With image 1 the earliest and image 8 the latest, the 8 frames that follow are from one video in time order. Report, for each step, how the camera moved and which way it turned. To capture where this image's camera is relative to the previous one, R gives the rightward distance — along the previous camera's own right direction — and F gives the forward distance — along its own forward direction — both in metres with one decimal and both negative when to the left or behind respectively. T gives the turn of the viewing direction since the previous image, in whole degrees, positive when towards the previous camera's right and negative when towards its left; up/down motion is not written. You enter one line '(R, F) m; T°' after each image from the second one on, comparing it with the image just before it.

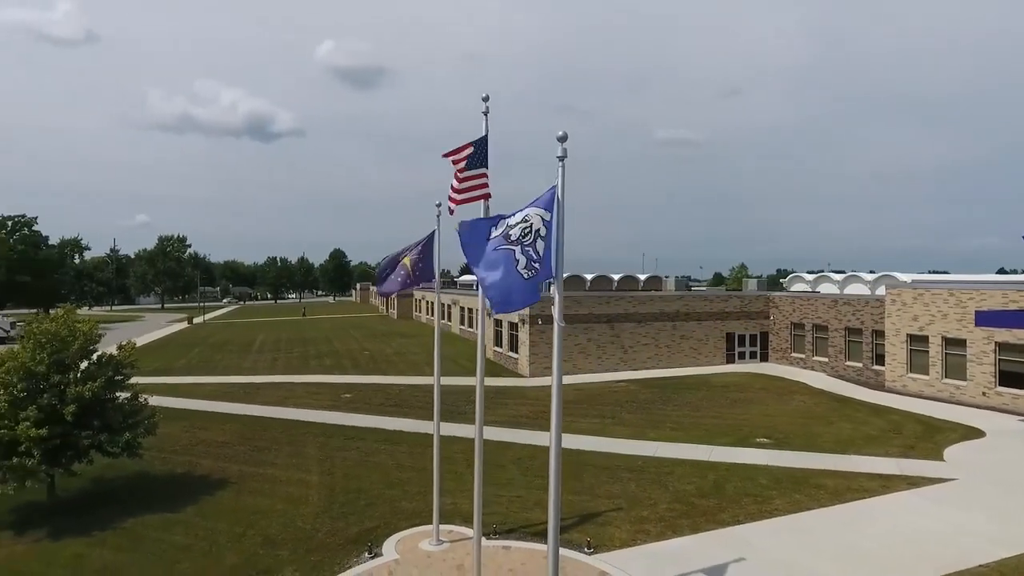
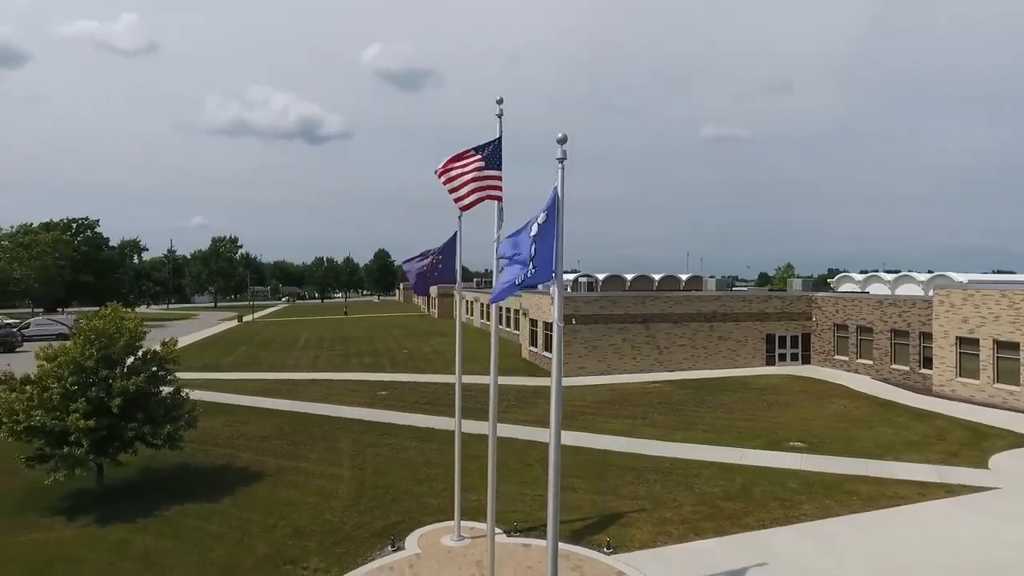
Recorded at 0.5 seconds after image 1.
(+0.4, -0.1) m; -4°
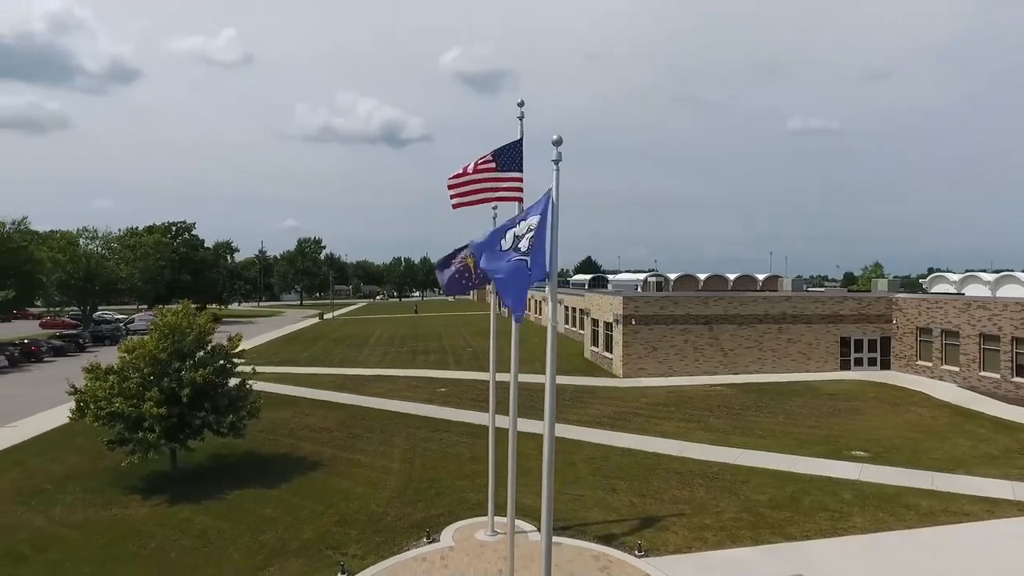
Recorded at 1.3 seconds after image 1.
(+0.8, -0.1) m; -7°
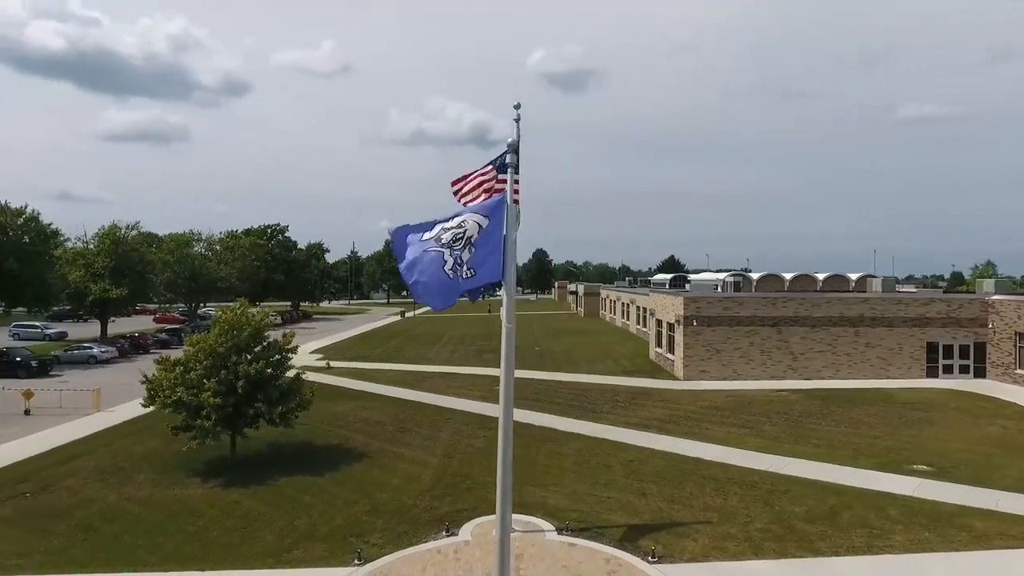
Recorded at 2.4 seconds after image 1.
(+1.3, 0.0) m; -8°
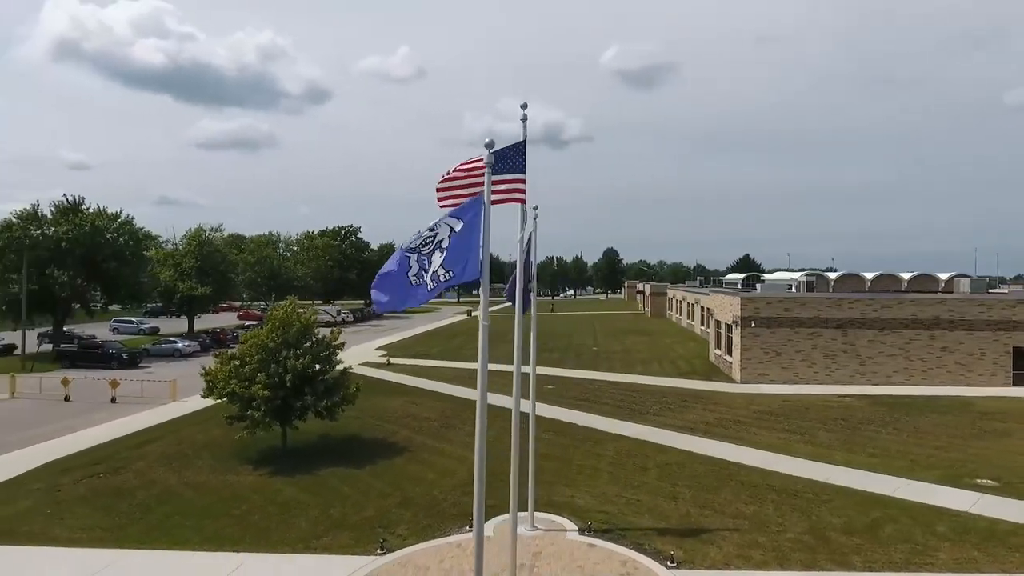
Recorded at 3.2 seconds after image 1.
(+1.0, 0.0) m; -7°
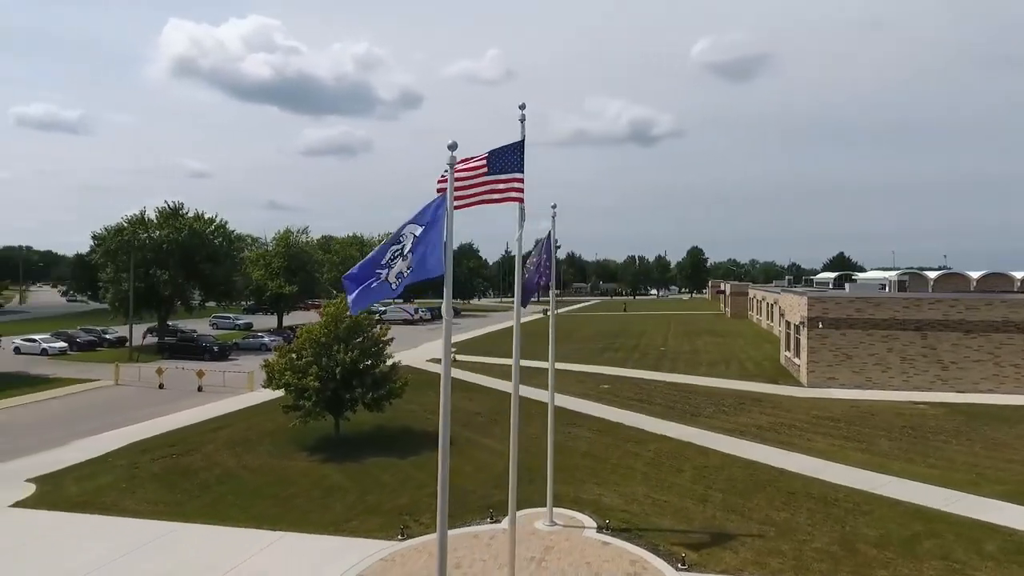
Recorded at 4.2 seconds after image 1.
(+1.3, -0.1) m; -8°
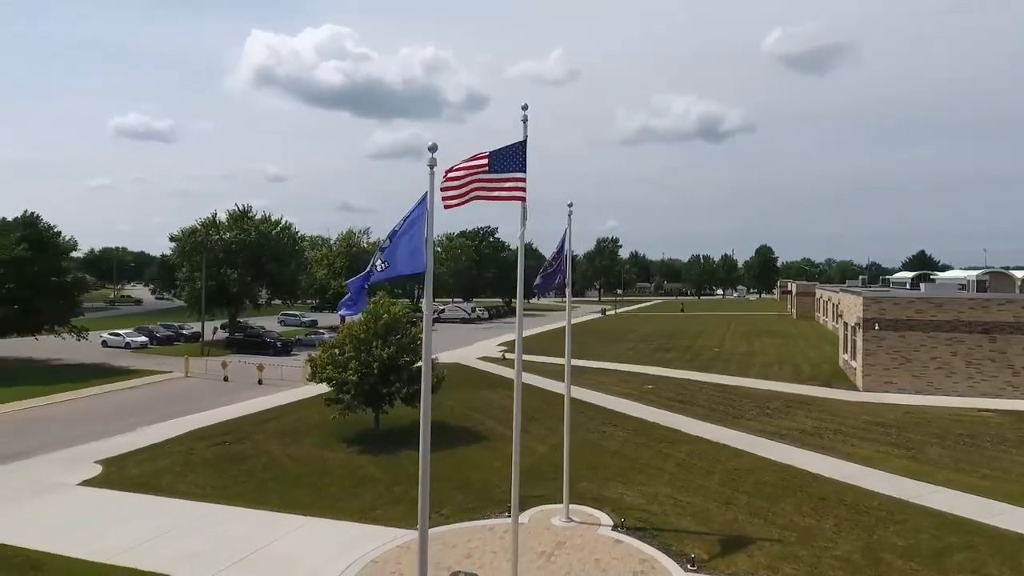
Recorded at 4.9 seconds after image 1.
(+1.0, -0.1) m; -6°
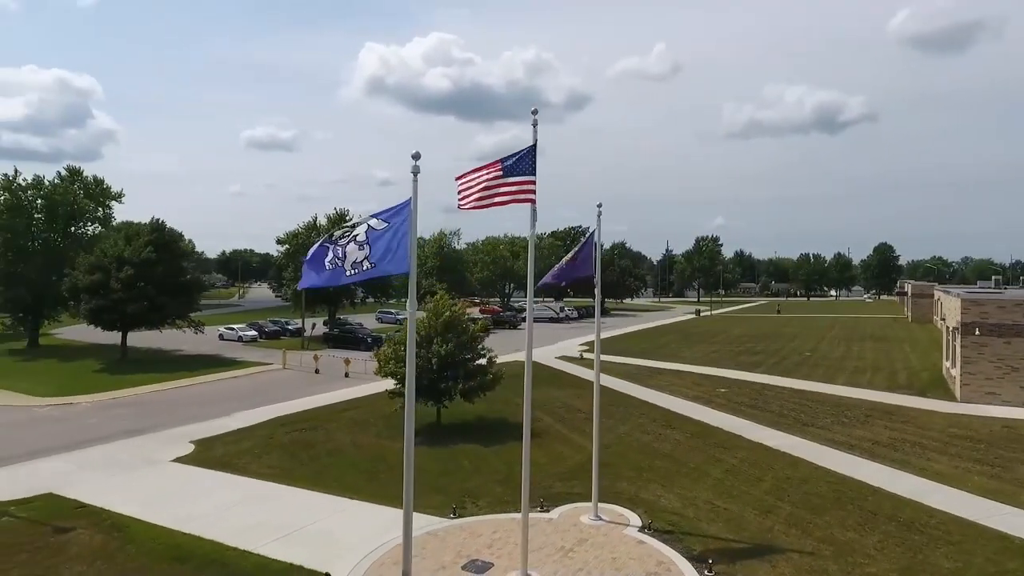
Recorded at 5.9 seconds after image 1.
(+1.4, -0.2) m; -9°
